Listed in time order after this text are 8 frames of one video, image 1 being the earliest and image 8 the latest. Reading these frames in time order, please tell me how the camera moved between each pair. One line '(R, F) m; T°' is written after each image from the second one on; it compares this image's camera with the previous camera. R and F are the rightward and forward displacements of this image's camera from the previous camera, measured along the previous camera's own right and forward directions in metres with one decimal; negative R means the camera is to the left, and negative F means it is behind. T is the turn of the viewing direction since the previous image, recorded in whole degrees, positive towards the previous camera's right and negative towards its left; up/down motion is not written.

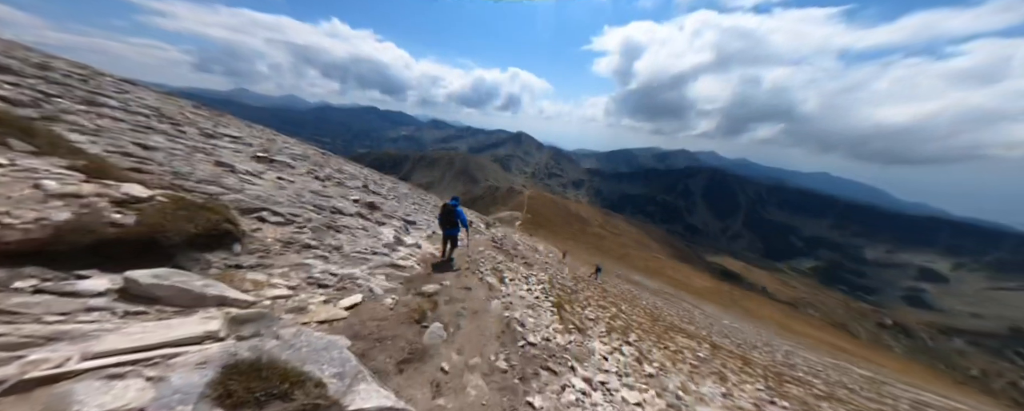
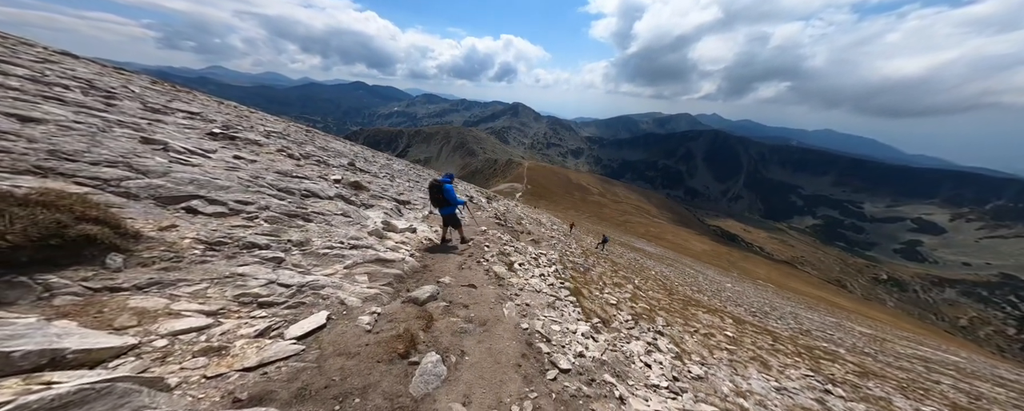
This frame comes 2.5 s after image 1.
(-0.4, +3.0) m; 0°
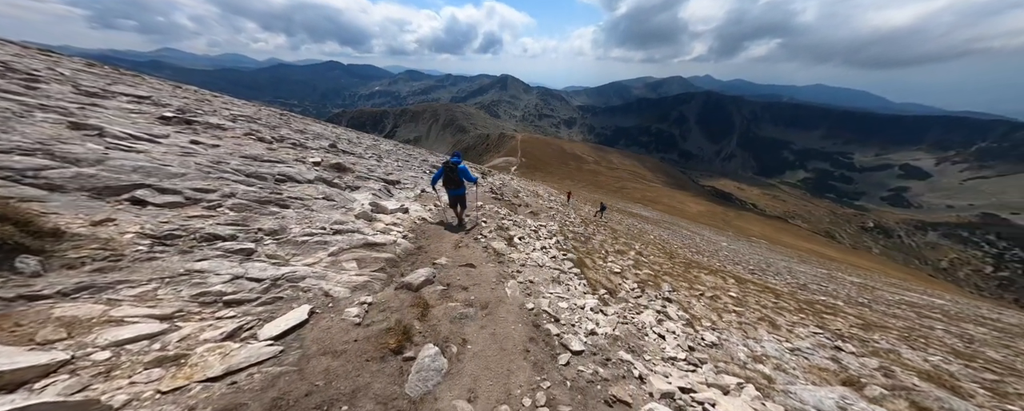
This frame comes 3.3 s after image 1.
(0.0, +1.0) m; 0°
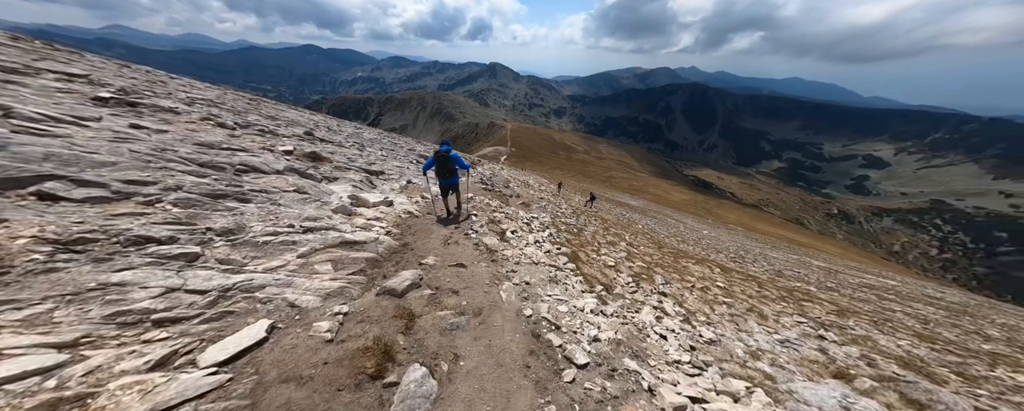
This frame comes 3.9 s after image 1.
(-0.2, +0.8) m; +3°
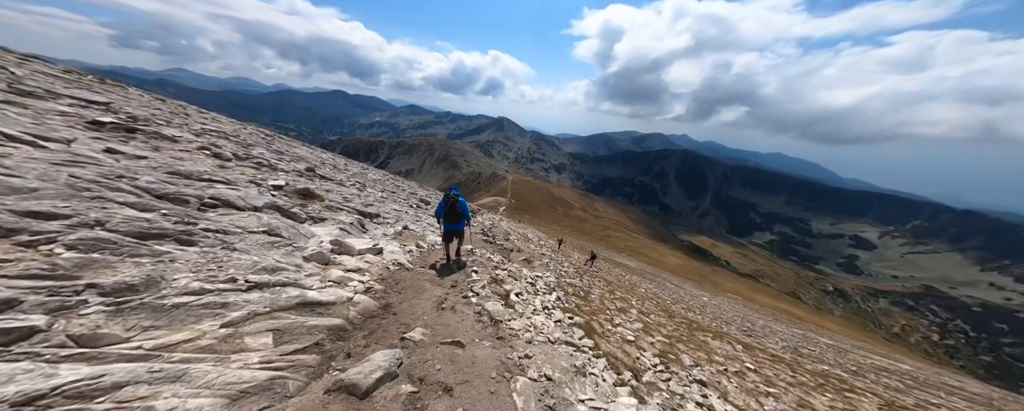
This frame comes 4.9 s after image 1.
(-0.6, +1.8) m; 0°
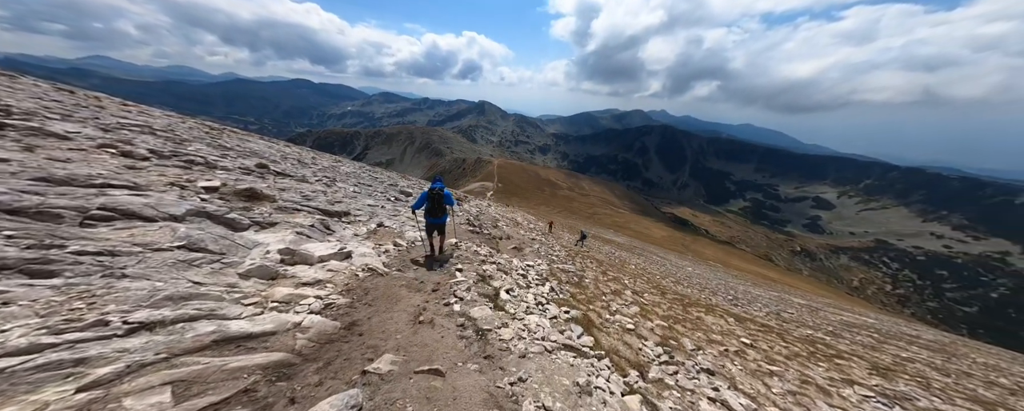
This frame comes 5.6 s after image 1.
(+0.1, +1.4) m; +3°
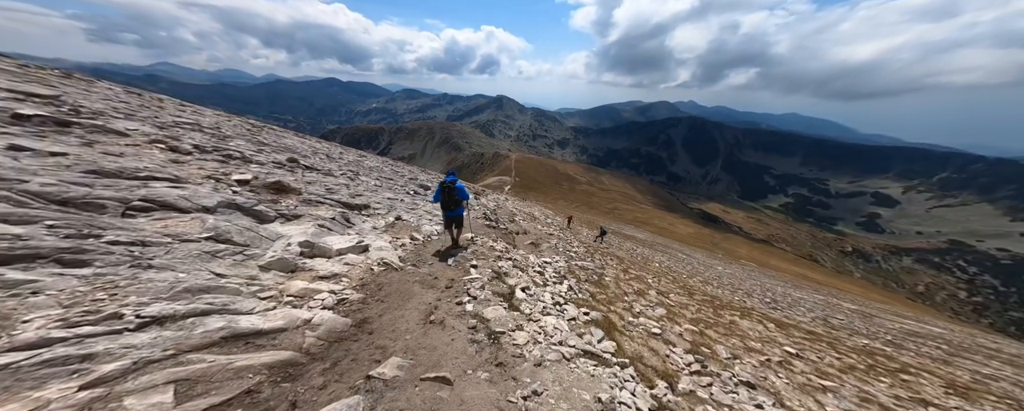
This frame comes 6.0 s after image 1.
(+0.1, +0.6) m; -5°
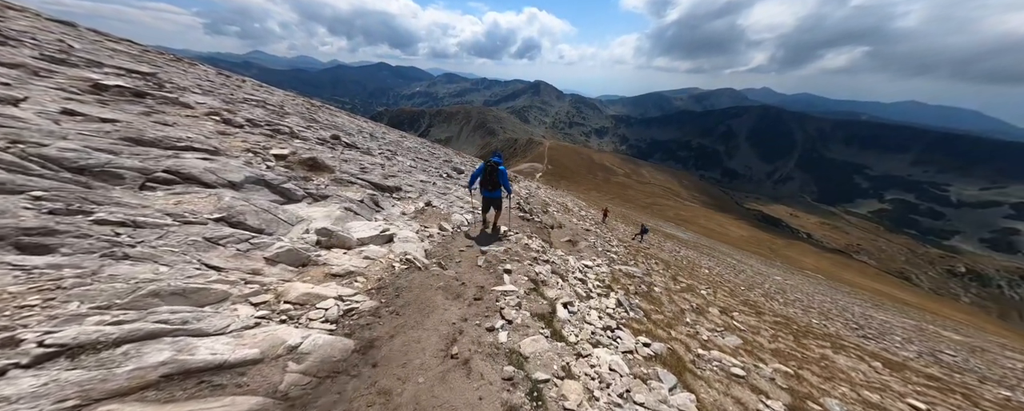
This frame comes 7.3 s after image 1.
(-0.5, +2.1) m; -7°
